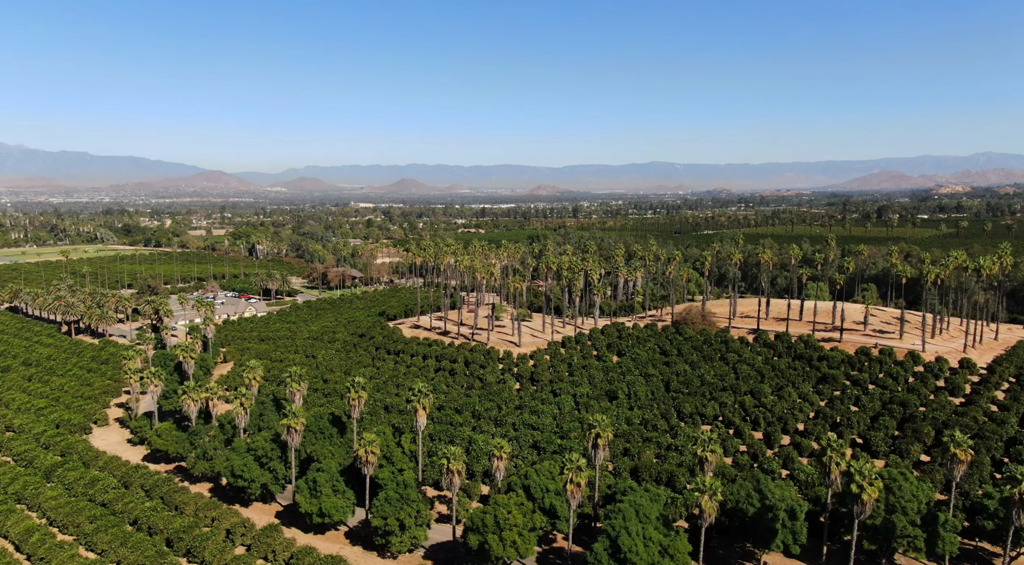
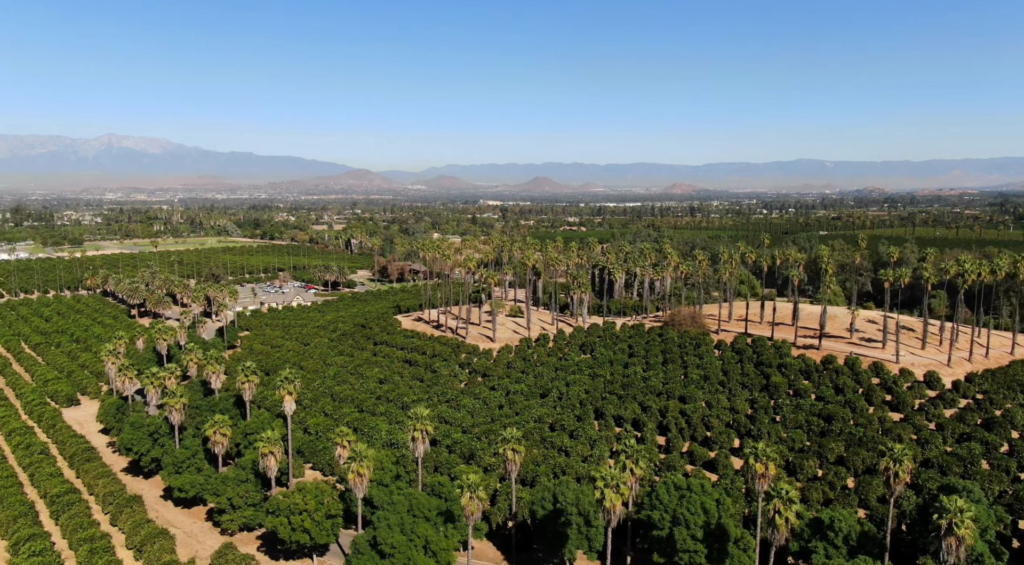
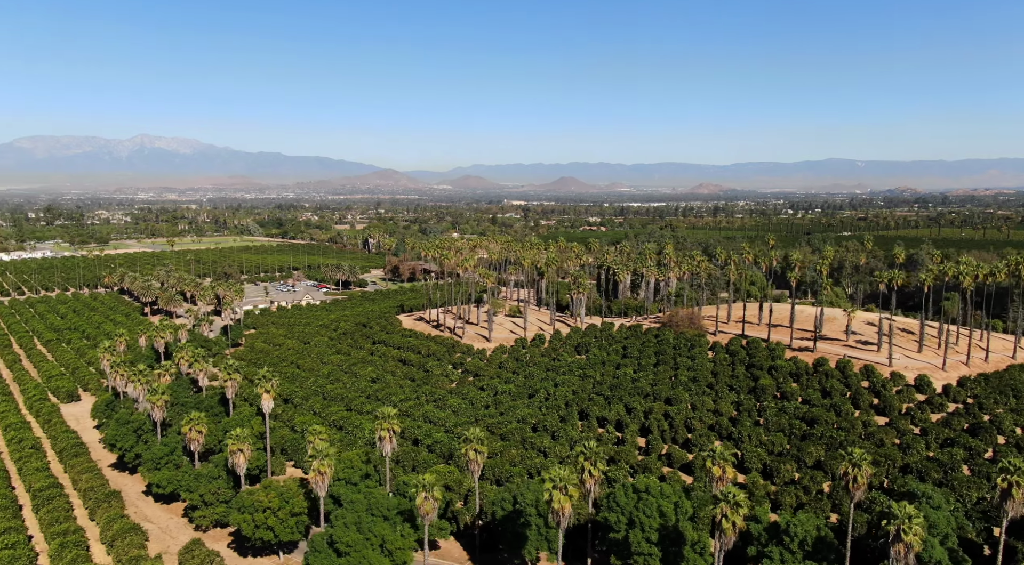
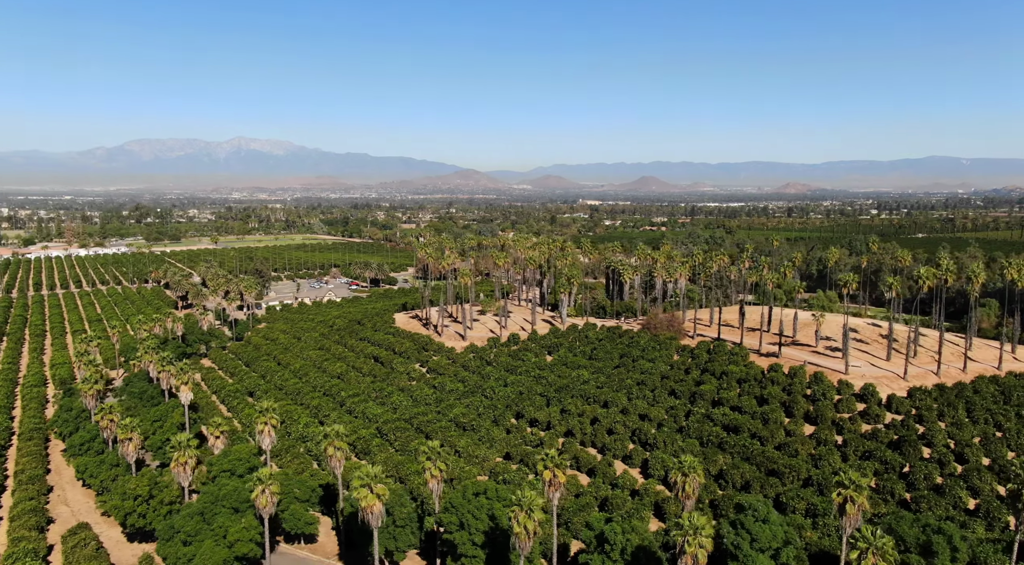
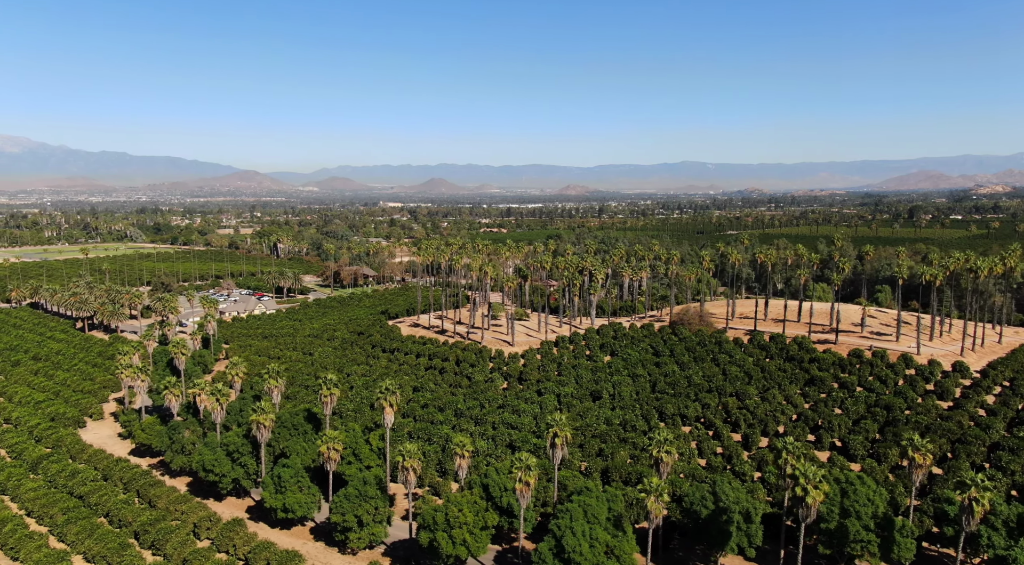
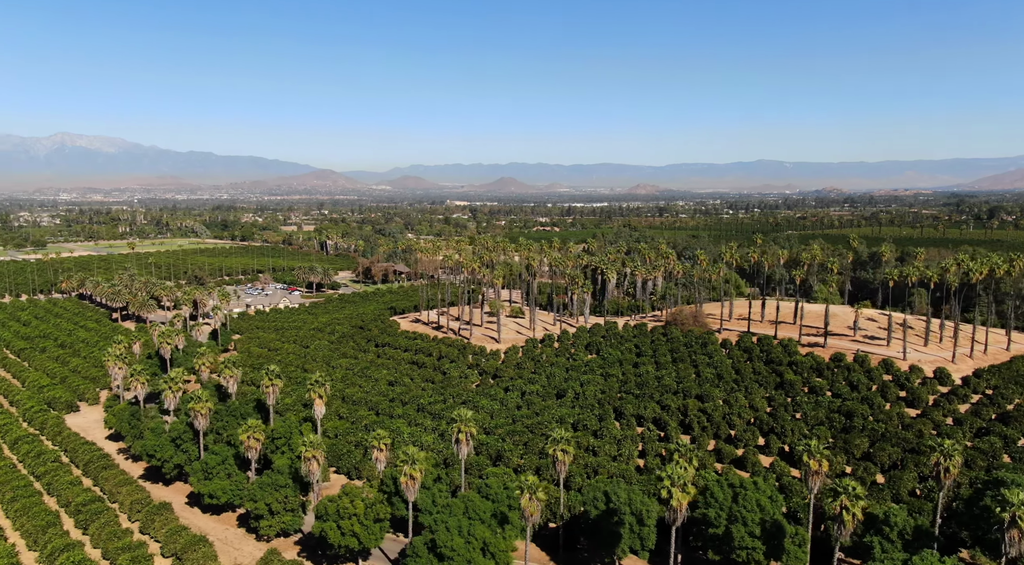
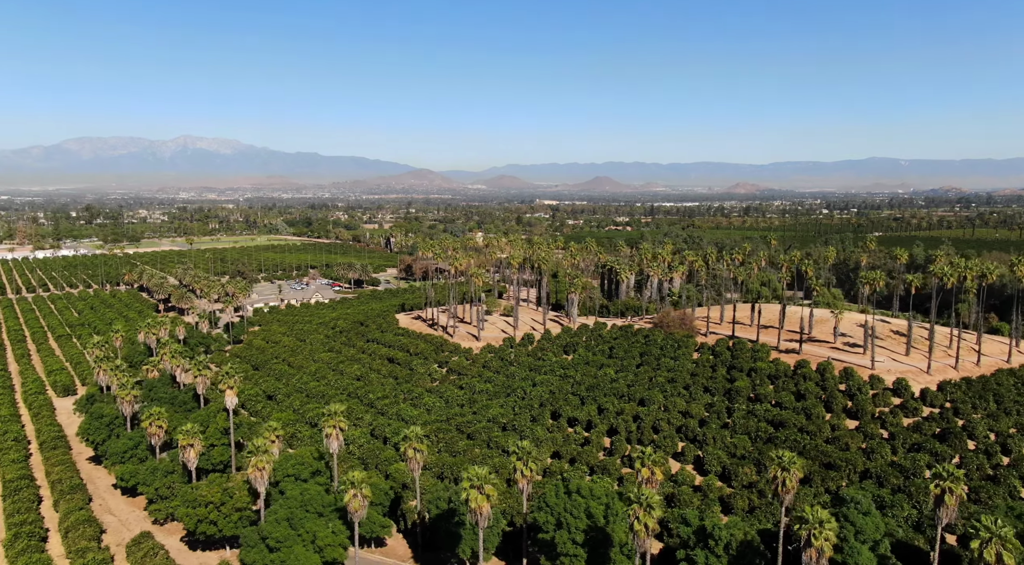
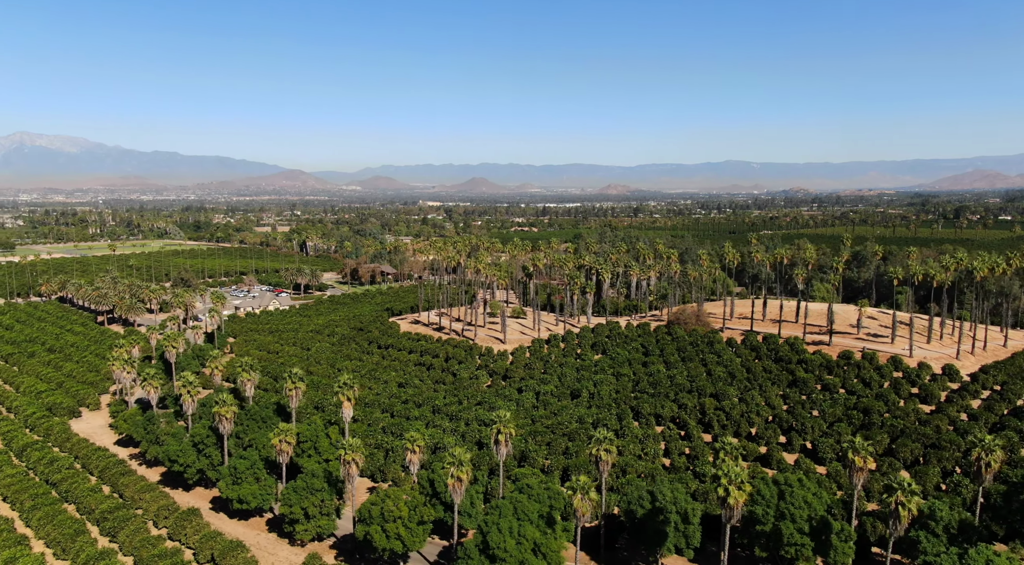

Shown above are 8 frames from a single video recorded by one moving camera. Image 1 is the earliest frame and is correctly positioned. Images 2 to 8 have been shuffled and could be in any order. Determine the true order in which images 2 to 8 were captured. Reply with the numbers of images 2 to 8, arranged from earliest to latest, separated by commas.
5, 8, 6, 2, 3, 7, 4
